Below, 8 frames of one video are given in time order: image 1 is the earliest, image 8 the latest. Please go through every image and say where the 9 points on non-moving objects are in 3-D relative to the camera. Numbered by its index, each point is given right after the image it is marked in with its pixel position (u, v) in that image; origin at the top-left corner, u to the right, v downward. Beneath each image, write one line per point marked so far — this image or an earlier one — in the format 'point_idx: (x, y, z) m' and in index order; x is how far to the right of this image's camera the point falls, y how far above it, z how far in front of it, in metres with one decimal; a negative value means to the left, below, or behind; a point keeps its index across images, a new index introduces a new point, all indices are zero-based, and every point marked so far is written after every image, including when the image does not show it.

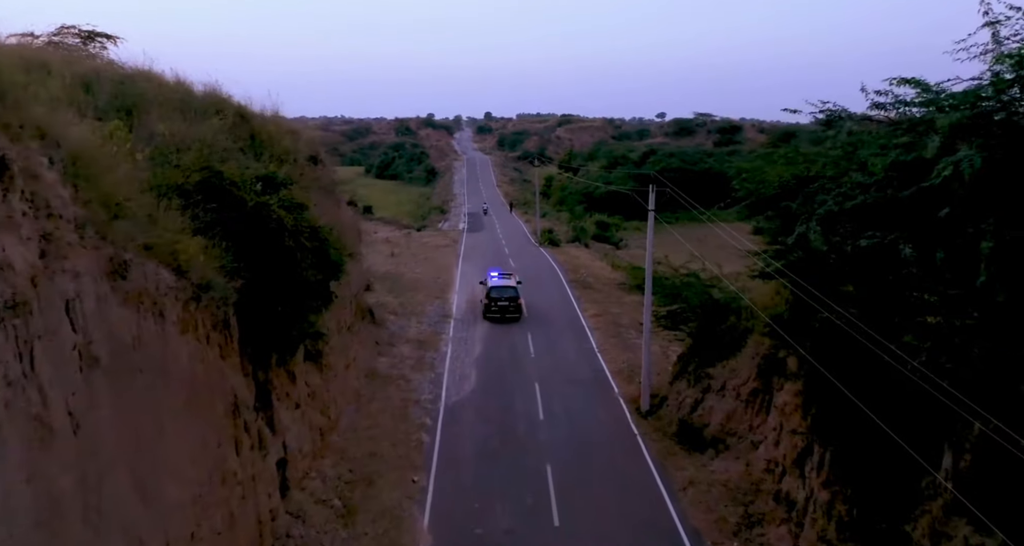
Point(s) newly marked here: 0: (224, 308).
0: (-4.5, -0.5, +12.7) m
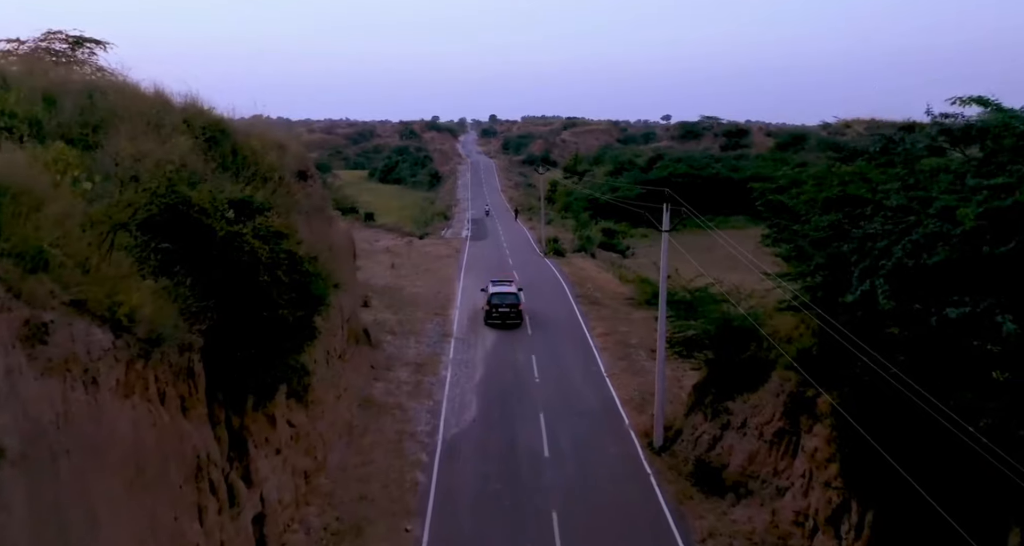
0: (-4.4, -1.1, +11.1) m
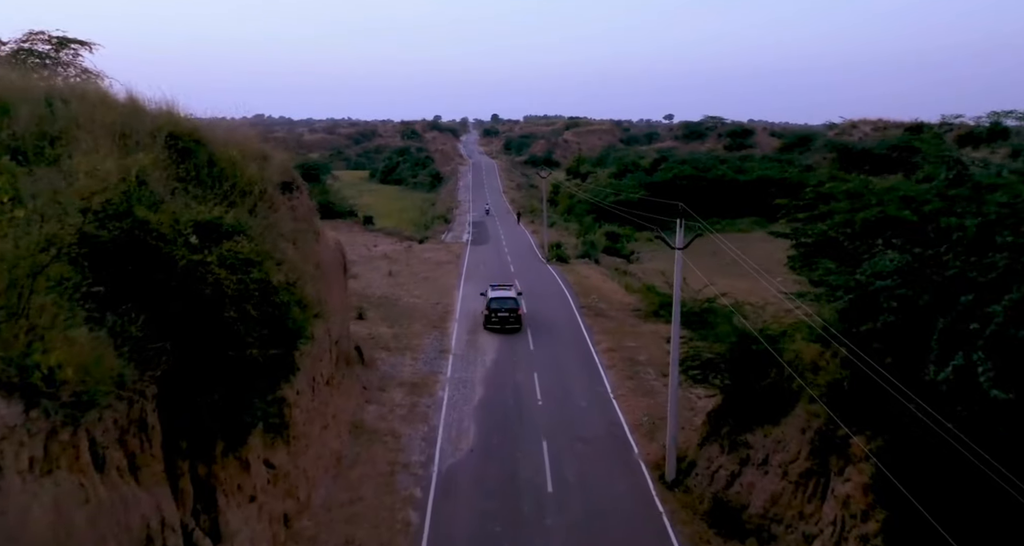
0: (-4.4, -1.6, +9.7) m
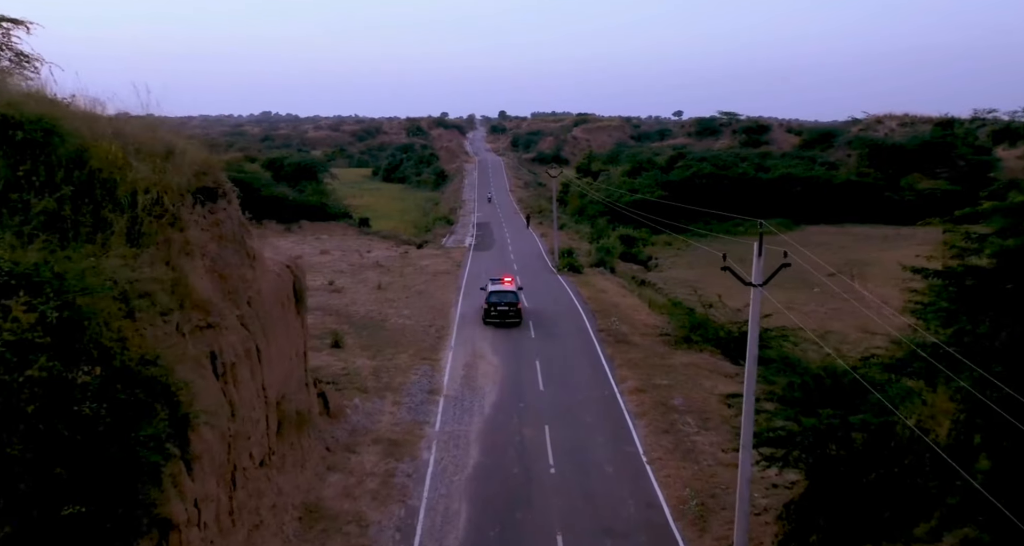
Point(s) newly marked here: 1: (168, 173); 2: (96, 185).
0: (-4.5, -2.3, +4.3) m
1: (-5.5, +1.6, +13.3) m
2: (-5.9, +1.3, +11.6) m
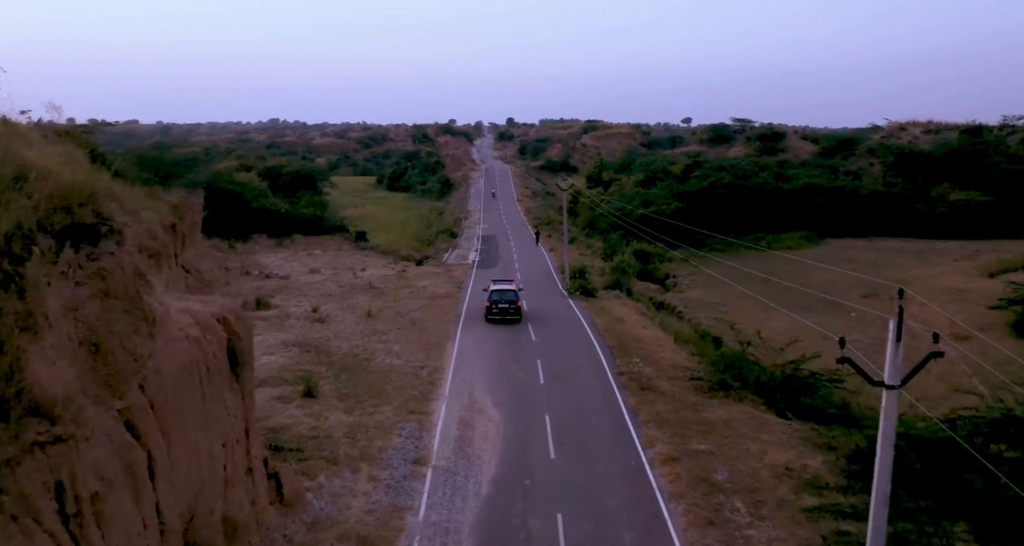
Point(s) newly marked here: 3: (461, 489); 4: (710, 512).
0: (-4.6, -3.2, -0.1) m
1: (-5.5, +0.6, +9.0) m
2: (-5.9, +0.4, +7.3) m
3: (-1.2, -4.7, +18.2) m
4: (+4.1, -4.9, +17.0) m
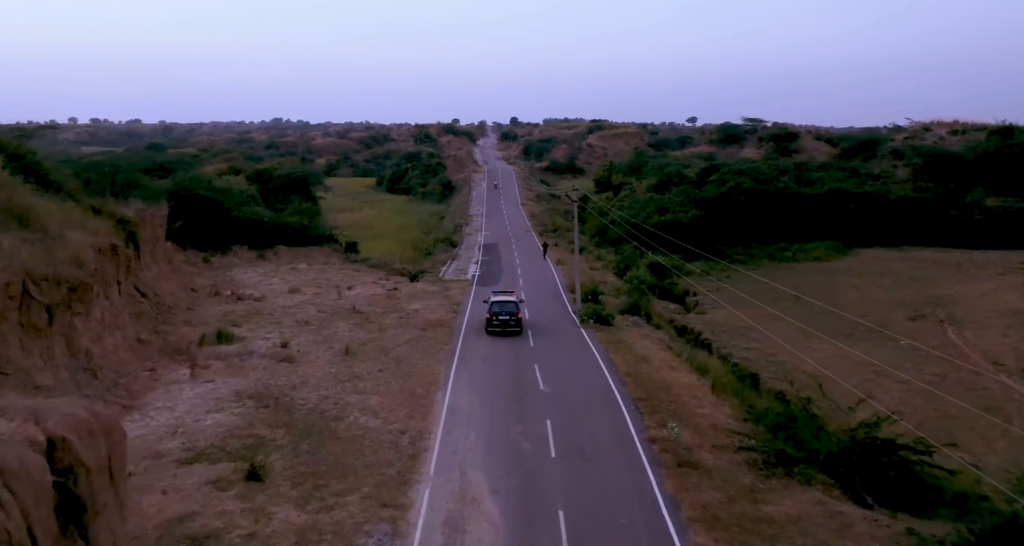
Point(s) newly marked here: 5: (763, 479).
0: (-4.6, -4.2, -5.3) m
1: (-5.5, -0.4, +3.7) m
2: (-5.9, -0.7, +2.1) m
3: (-1.1, -5.8, +12.9) m
4: (+4.1, -6.0, +11.7) m
5: (+5.9, -4.8, +19.3) m
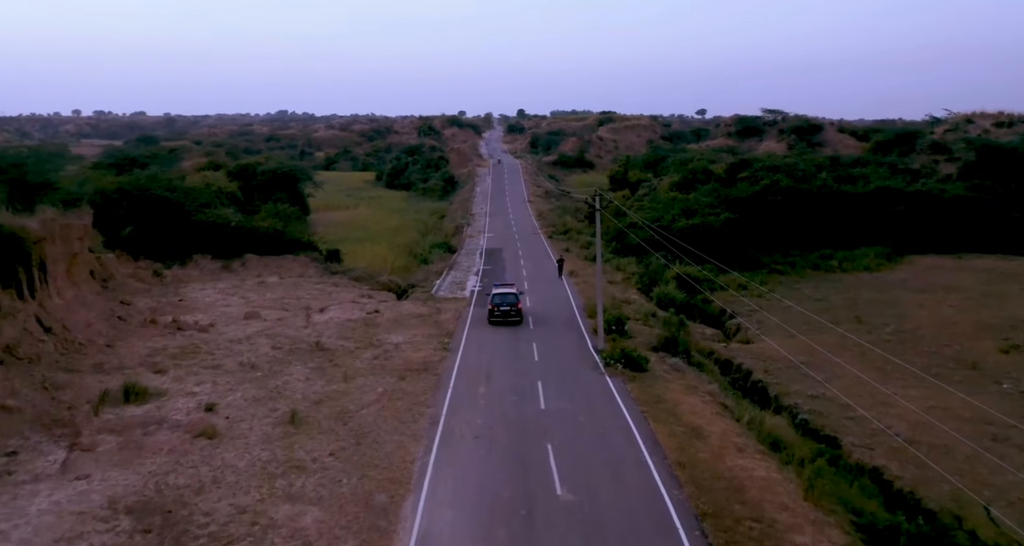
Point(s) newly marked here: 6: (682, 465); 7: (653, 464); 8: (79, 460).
0: (-4.8, -5.6, -13.0) m
1: (-5.6, -1.7, -4.0) m
2: (-6.0, -2.0, -5.7) m
3: (-1.2, -6.9, +5.2) m
4: (+4.1, -7.2, +4.0) m
5: (+5.9, -5.9, +11.5) m
6: (+3.9, -4.5, +18.7) m
7: (+3.3, -4.5, +18.8) m
8: (-10.0, -4.3, +18.9) m
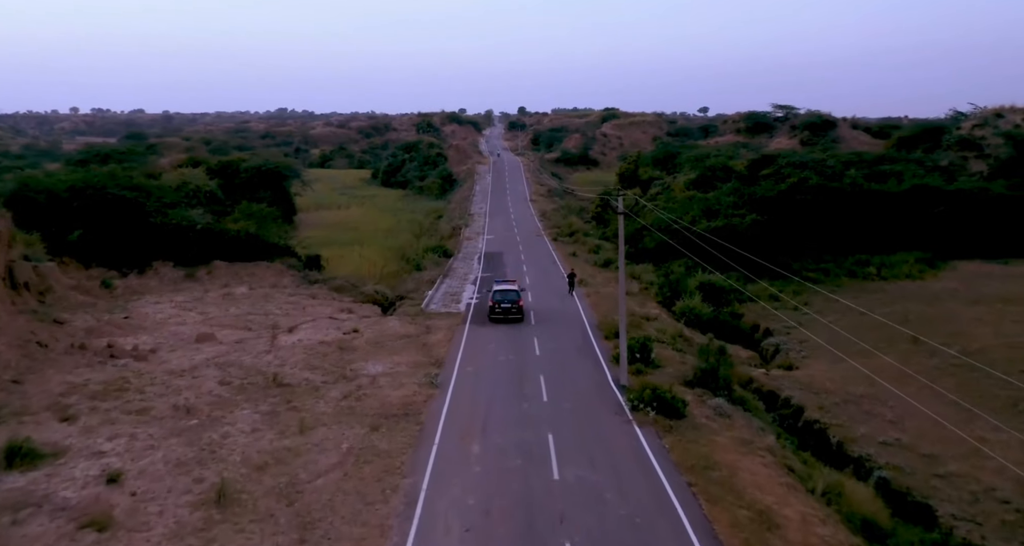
0: (-4.7, -6.2, -18.5) m
1: (-5.6, -2.3, -9.5) m
2: (-5.9, -2.6, -11.2) m
3: (-1.1, -7.5, -0.4) m
4: (+4.1, -7.8, -1.6) m
5: (+6.0, -6.5, +5.9) m
6: (+4.0, -5.1, +13.1) m
7: (+3.4, -5.0, +13.3) m
8: (-9.9, -4.8, +13.4) m
